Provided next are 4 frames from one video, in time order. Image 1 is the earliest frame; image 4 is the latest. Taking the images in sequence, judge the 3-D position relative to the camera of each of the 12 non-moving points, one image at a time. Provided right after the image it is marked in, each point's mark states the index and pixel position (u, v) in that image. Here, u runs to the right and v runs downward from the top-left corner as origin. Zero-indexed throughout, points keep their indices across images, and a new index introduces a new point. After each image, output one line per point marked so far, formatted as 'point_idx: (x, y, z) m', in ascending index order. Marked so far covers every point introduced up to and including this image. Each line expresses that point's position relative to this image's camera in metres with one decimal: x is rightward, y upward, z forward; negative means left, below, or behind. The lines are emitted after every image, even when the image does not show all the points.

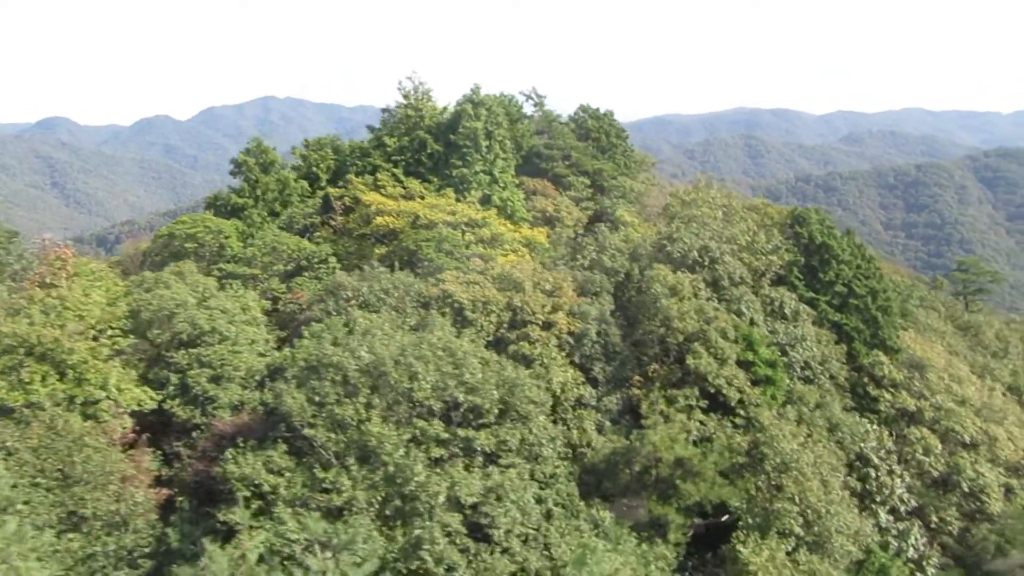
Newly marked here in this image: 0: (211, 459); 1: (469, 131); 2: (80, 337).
0: (-3.8, -2.2, +10.4) m
1: (-0.9, +3.3, +17.2) m
2: (-5.5, -0.6, +10.5) m
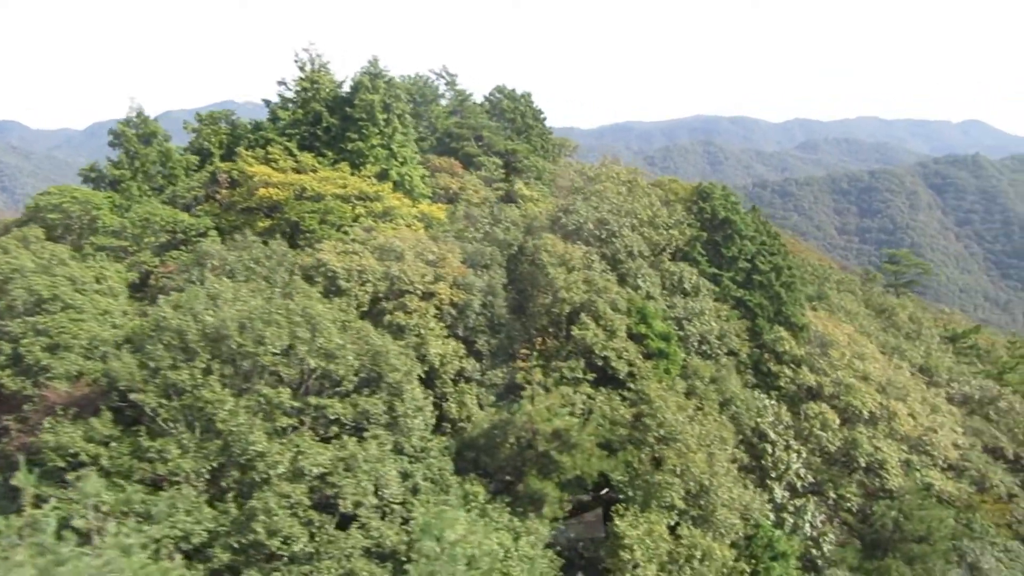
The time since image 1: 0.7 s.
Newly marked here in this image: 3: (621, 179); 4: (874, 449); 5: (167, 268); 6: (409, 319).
0: (-5.5, -1.7, +9.6) m
1: (-3.0, +3.7, +16.6) m
2: (-7.2, -0.2, +9.6) m
3: (+2.2, +2.2, +16.9) m
4: (+6.4, -2.9, +14.7) m
5: (-5.6, +0.3, +13.4) m
6: (-1.5, -0.5, +12.1) m
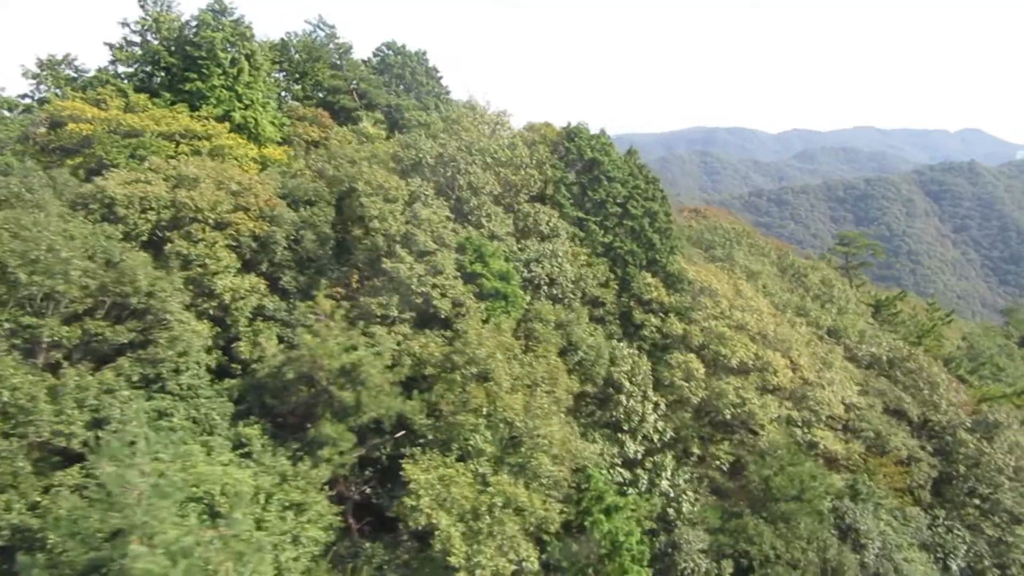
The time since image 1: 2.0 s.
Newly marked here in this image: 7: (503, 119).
0: (-8.2, -0.7, +8.4) m
1: (-5.7, +4.6, +15.4) m
2: (-9.9, +0.8, +8.4) m
3: (-0.5, +3.2, +15.7) m
4: (+3.8, -1.8, +13.5) m
5: (-8.3, +1.3, +12.2) m
6: (-4.2, +0.5, +10.9) m
7: (-0.2, +3.3, +16.1) m
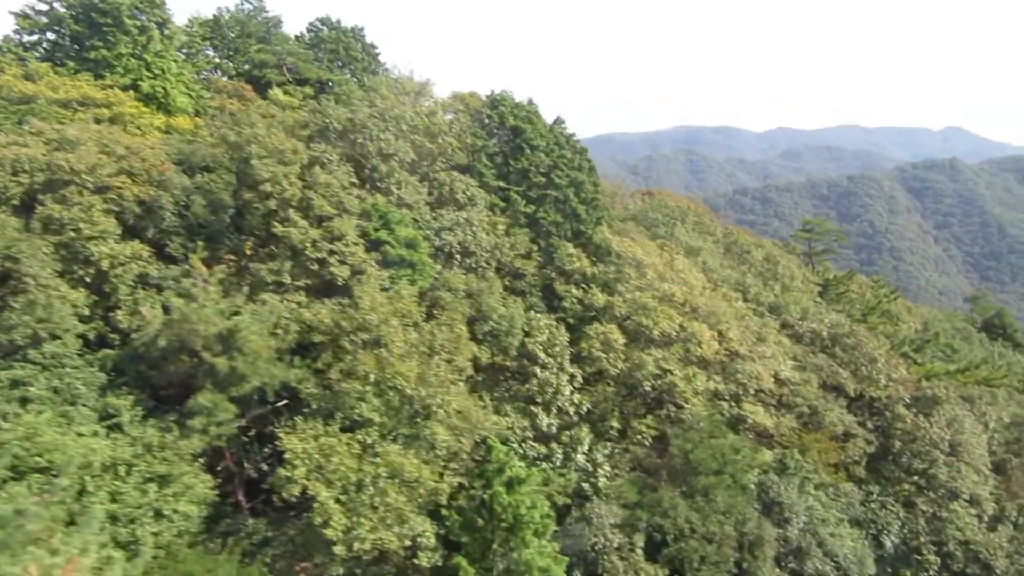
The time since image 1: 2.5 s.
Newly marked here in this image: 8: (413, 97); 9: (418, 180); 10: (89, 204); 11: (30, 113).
0: (-9.5, -0.3, +7.7) m
1: (-7.2, +5.1, +14.8) m
2: (-11.2, +1.2, +7.7) m
3: (-2.0, +3.7, +15.2) m
4: (+2.4, -1.3, +13.0) m
5: (-9.7, +1.7, +11.5) m
6: (-5.6, +1.0, +10.3) m
7: (-1.6, +3.8, +15.6) m
8: (-1.8, +3.5, +15.1) m
9: (-1.5, +1.8, +13.4) m
10: (-5.4, +1.1, +10.5) m
11: (-7.4, +2.7, +12.5) m
